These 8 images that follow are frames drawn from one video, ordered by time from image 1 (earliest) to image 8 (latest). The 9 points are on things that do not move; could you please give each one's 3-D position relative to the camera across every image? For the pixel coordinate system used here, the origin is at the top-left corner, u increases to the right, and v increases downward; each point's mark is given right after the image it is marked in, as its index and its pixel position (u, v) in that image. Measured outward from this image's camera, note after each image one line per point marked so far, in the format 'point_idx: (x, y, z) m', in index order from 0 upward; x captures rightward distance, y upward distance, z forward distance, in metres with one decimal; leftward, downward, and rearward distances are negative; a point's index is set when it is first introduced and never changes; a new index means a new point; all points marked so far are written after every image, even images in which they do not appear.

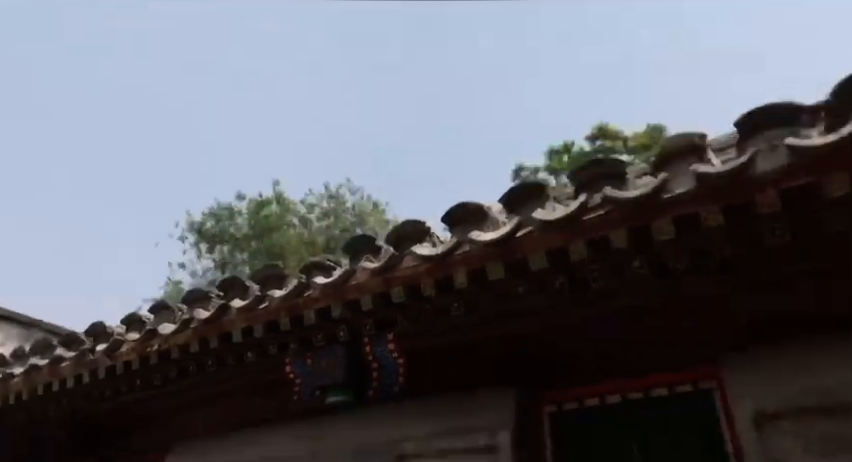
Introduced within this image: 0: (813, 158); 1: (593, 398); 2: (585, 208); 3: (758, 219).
0: (+1.1, +0.2, +1.6) m
1: (+0.7, -0.7, +2.4) m
2: (+0.5, +0.1, +1.9) m
3: (+1.0, +0.1, +1.8) m
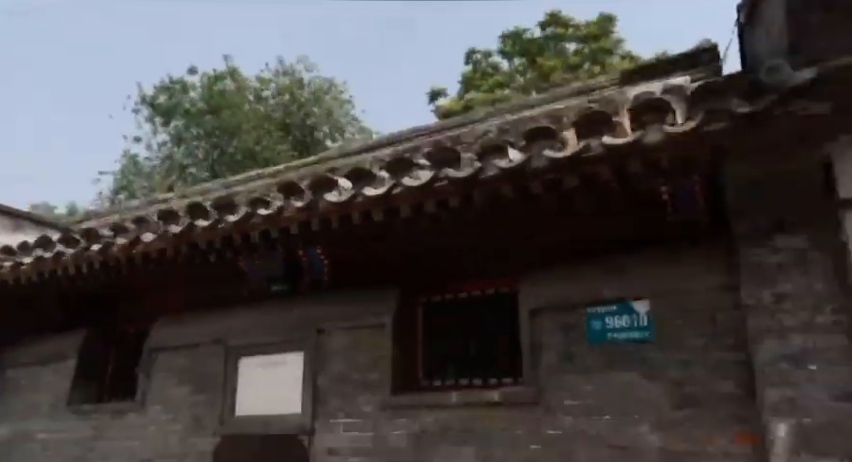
0: (+0.6, +0.3, +2.7) m
1: (+0.2, -0.4, +3.6) m
2: (0.0, +0.3, +3.0) m
3: (+0.5, +0.2, +2.9) m
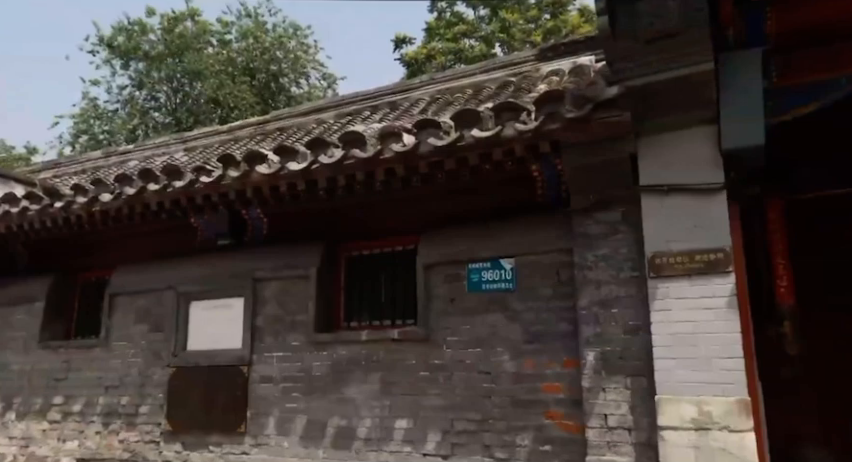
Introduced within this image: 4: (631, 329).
0: (+0.1, +0.4, +3.3) m
1: (-0.4, -0.1, +4.3) m
2: (-0.5, +0.4, +3.6) m
3: (0.0, +0.4, +3.5) m
4: (+1.1, -0.5, +3.1) m
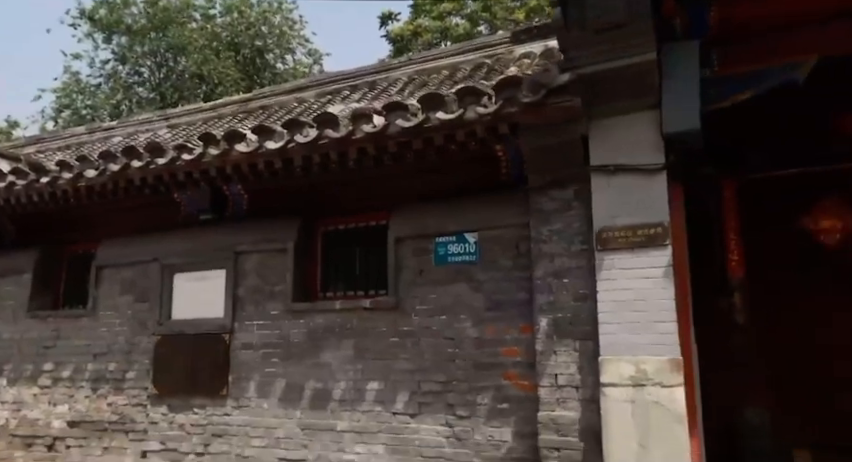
0: (-0.1, +0.6, +3.6) m
1: (-0.6, +0.1, +4.5) m
2: (-0.7, +0.6, +3.8) m
3: (-0.2, +0.5, +3.8) m
4: (+0.9, -0.4, +3.4) m
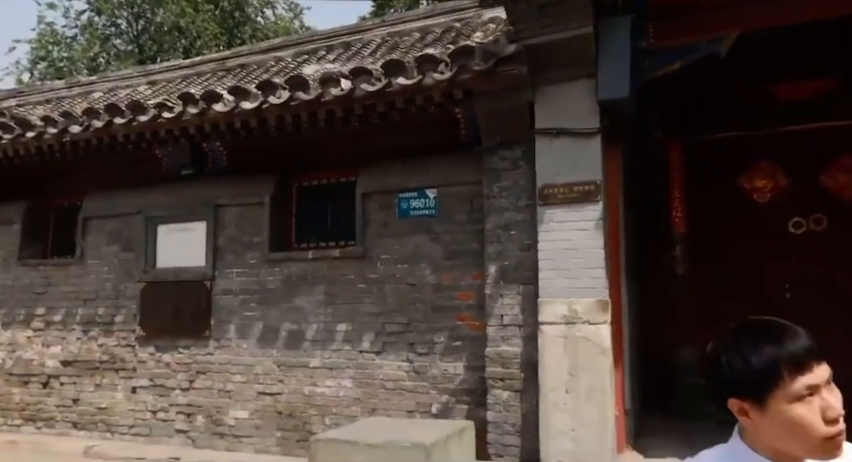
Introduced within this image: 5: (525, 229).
0: (-0.3, +0.9, +3.9) m
1: (-0.9, +0.4, +4.9) m
2: (-0.9, +0.9, +4.1) m
3: (-0.4, +0.8, +4.1) m
4: (+0.6, -0.1, +3.8) m
5: (+0.6, 0.0, +3.8) m
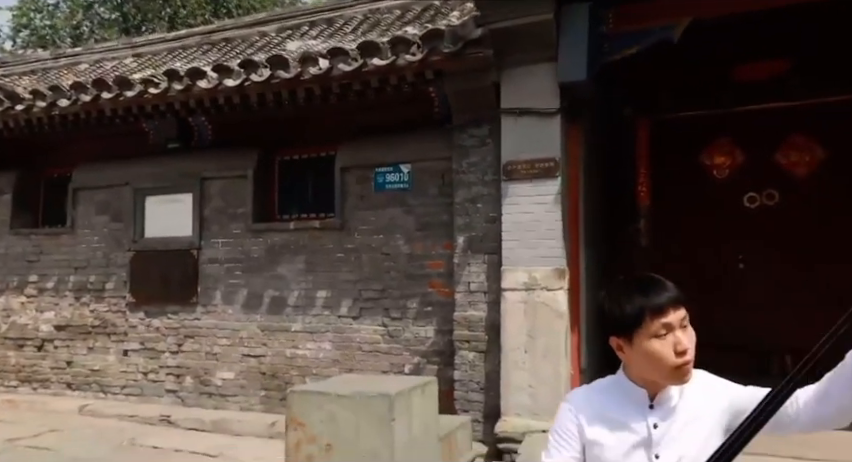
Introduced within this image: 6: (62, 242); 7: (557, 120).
0: (-0.5, +1.1, +4.1) m
1: (-1.1, +0.7, +5.1) m
2: (-1.1, +1.1, +4.4) m
3: (-0.6, +1.0, +4.3) m
4: (+0.4, +0.1, +4.1) m
5: (+0.4, +0.2, +4.1) m
6: (-3.6, -0.1, +5.8) m
7: (+0.8, +0.7, +3.8) m
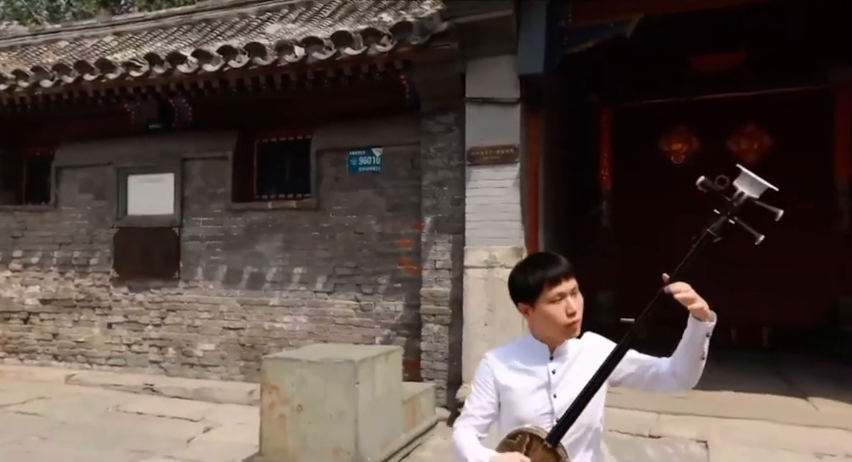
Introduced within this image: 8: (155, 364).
0: (-0.7, +1.2, +4.3) m
1: (-1.4, +0.8, +5.3) m
2: (-1.4, +1.3, +4.6) m
3: (-0.9, +1.2, +4.5) m
4: (+0.2, +0.2, +4.4) m
5: (+0.2, +0.3, +4.4) m
6: (-3.8, +0.1, +6.0) m
7: (+0.6, +0.8, +4.1) m
8: (-2.5, -1.2, +5.6) m
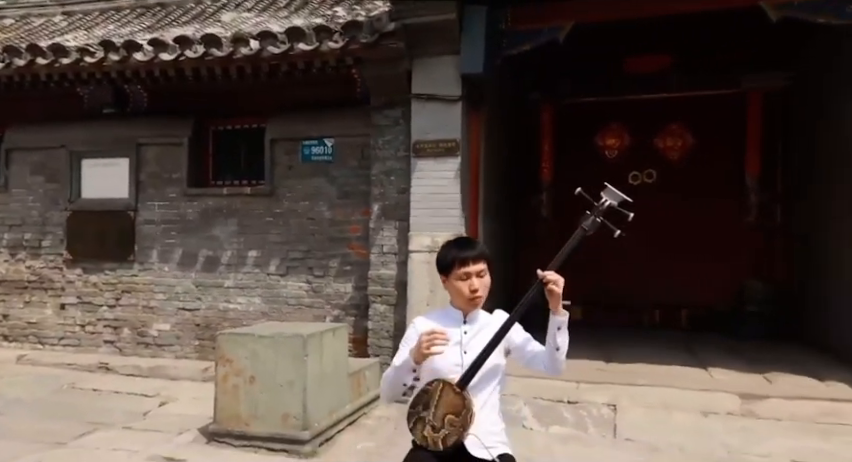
0: (-1.1, +1.3, +4.5) m
1: (-1.8, +1.0, +5.5) m
2: (-1.8, +1.4, +4.7) m
3: (-1.3, +1.3, +4.8) m
4: (-0.2, +0.3, +4.7) m
5: (-0.2, +0.4, +4.7) m
6: (-4.4, +0.3, +6.0) m
7: (+0.2, +0.9, +4.4) m
8: (-3.0, -1.1, +5.7) m
